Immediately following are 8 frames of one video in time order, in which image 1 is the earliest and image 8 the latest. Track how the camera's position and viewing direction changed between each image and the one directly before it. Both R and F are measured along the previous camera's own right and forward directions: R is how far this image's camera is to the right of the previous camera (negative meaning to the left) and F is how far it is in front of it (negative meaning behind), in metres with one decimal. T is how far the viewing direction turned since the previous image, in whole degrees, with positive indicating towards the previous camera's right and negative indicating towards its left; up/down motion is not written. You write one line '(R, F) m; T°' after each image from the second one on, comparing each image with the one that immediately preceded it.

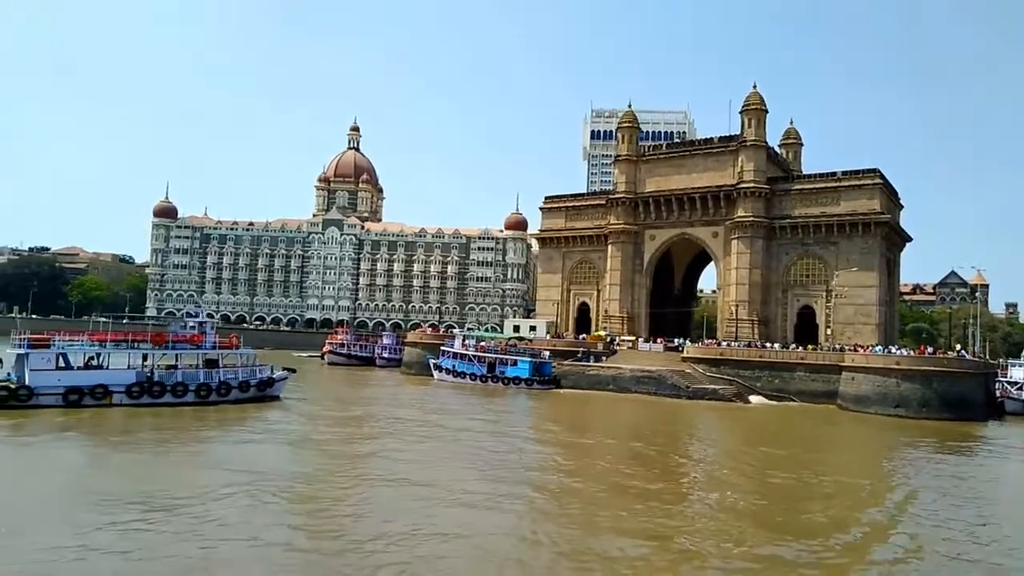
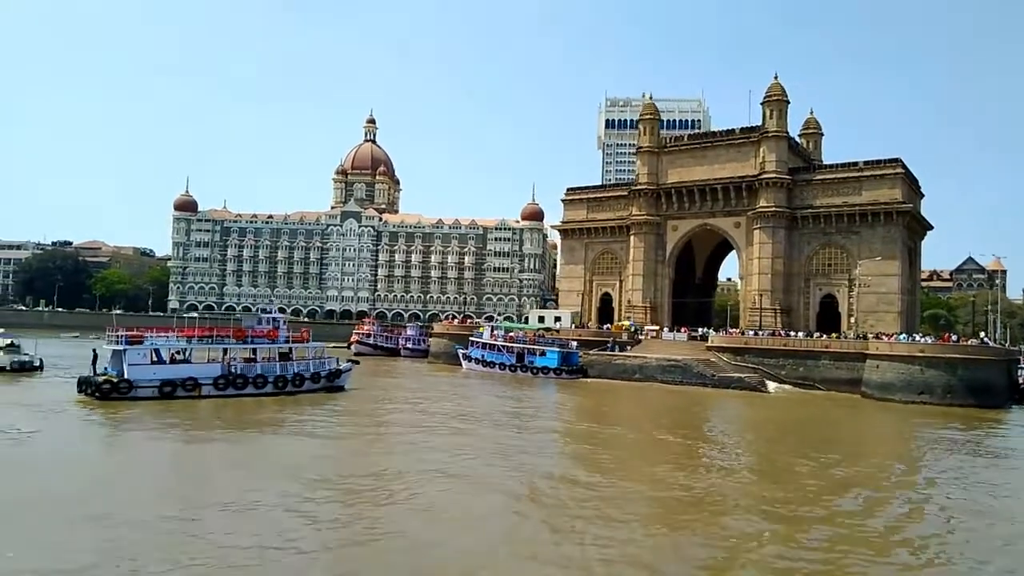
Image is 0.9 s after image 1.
(-0.6, -0.6) m; -1°
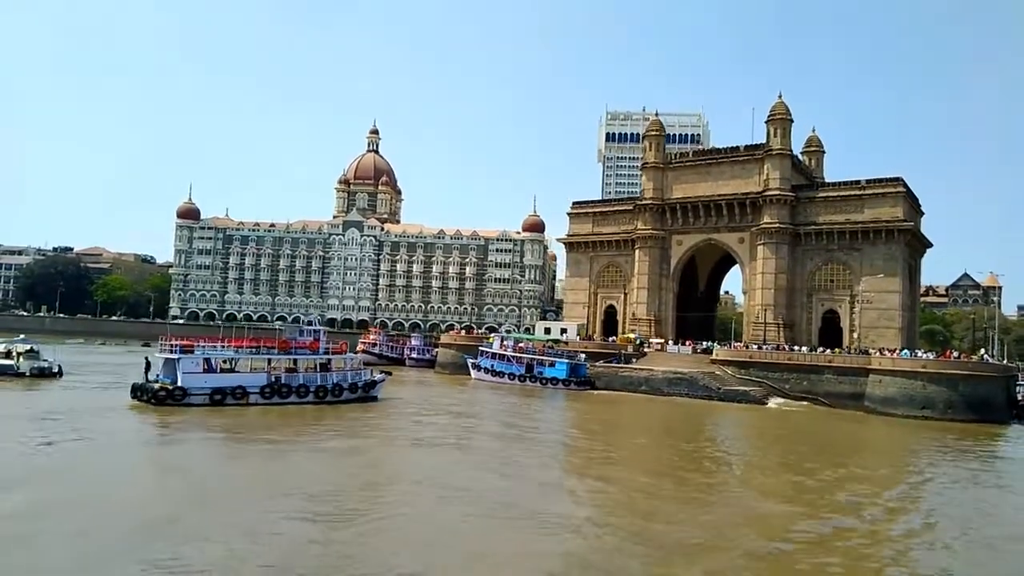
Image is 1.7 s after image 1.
(-0.5, -0.5) m; 0°
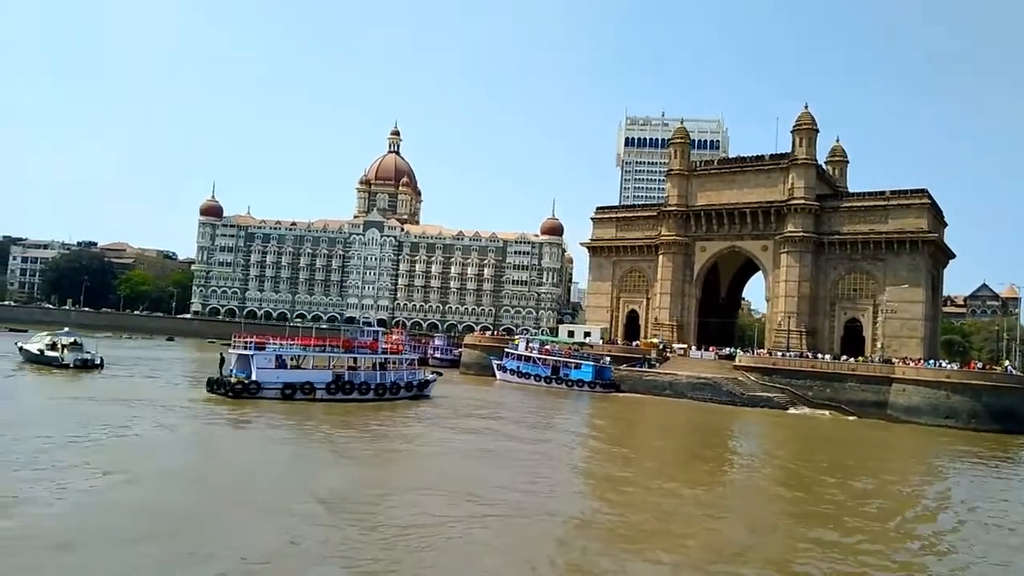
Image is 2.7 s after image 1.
(-0.6, -0.6) m; -1°
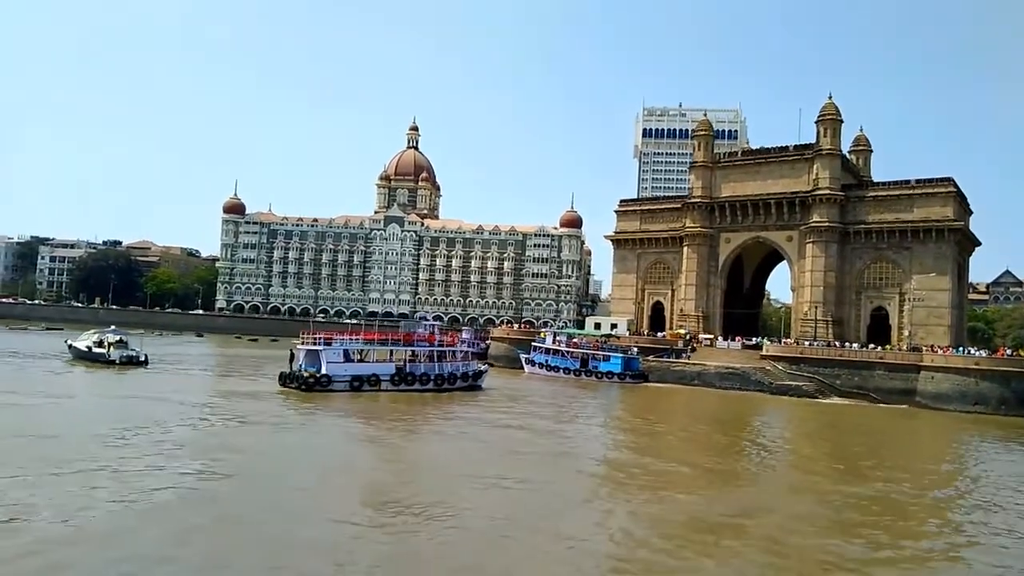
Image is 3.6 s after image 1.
(-0.5, -0.5) m; -1°
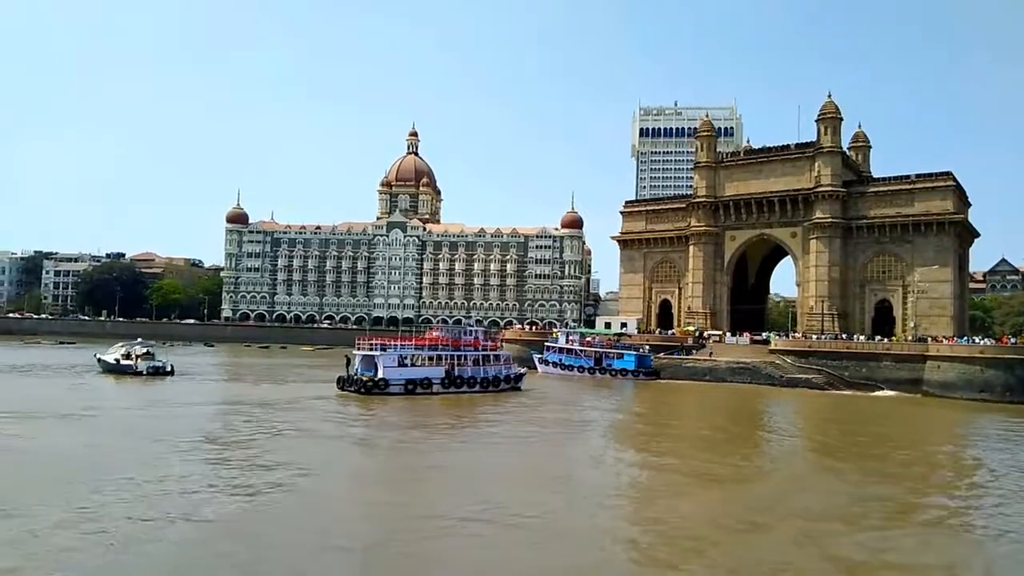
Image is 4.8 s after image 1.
(-0.7, -0.8) m; 0°
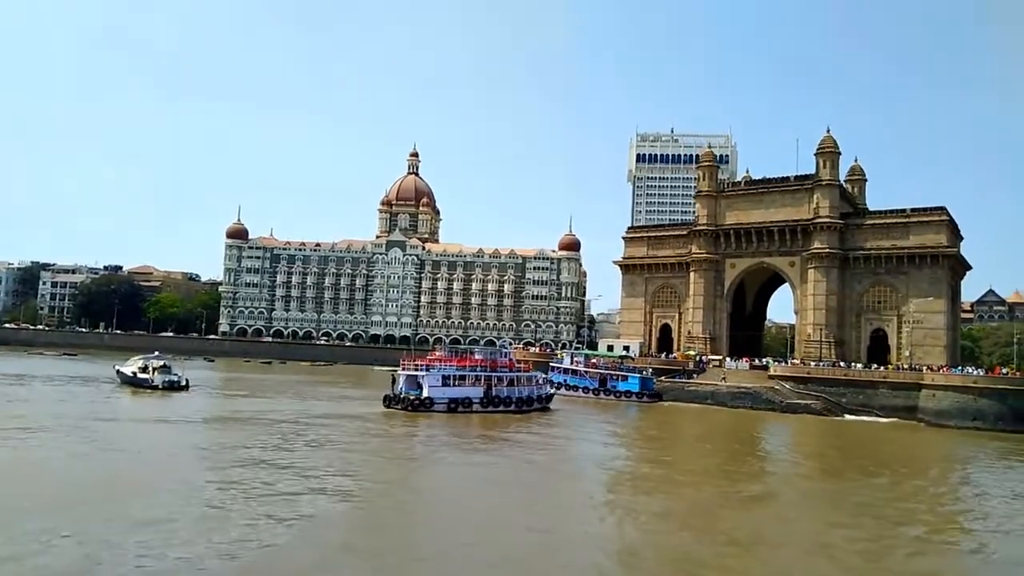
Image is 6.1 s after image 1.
(-0.8, -0.9) m; +1°
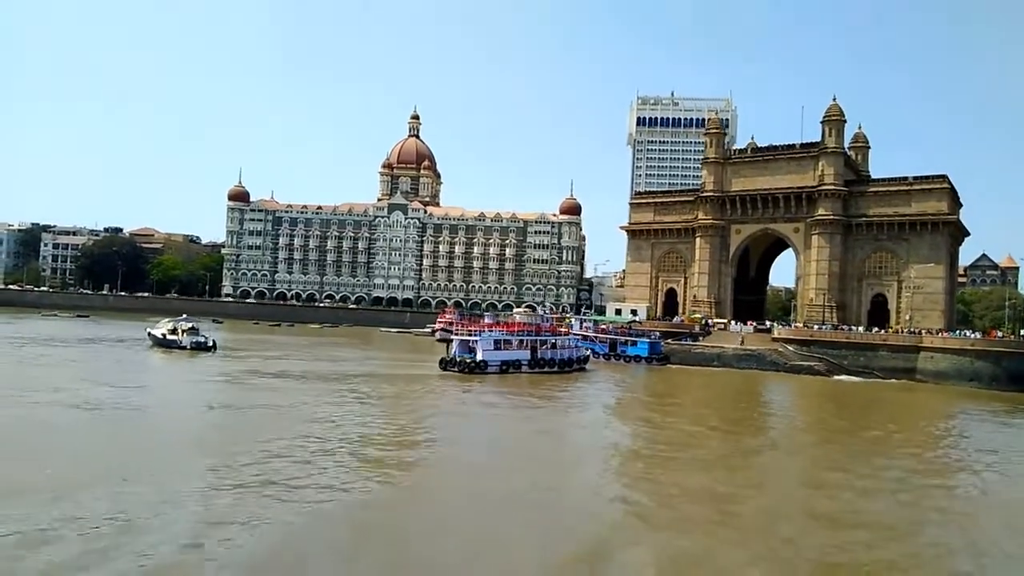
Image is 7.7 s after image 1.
(-0.9, -1.0) m; +1°
